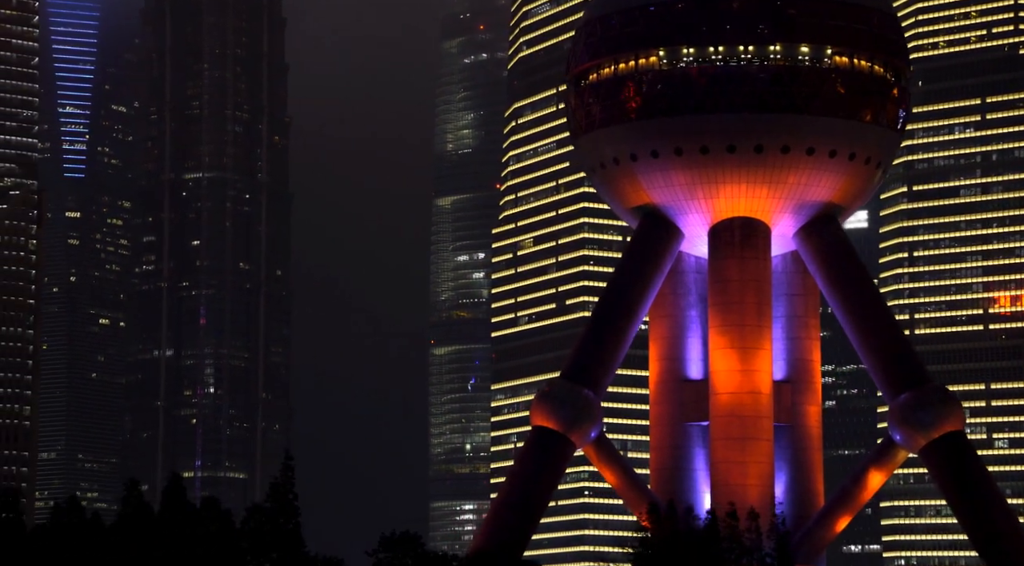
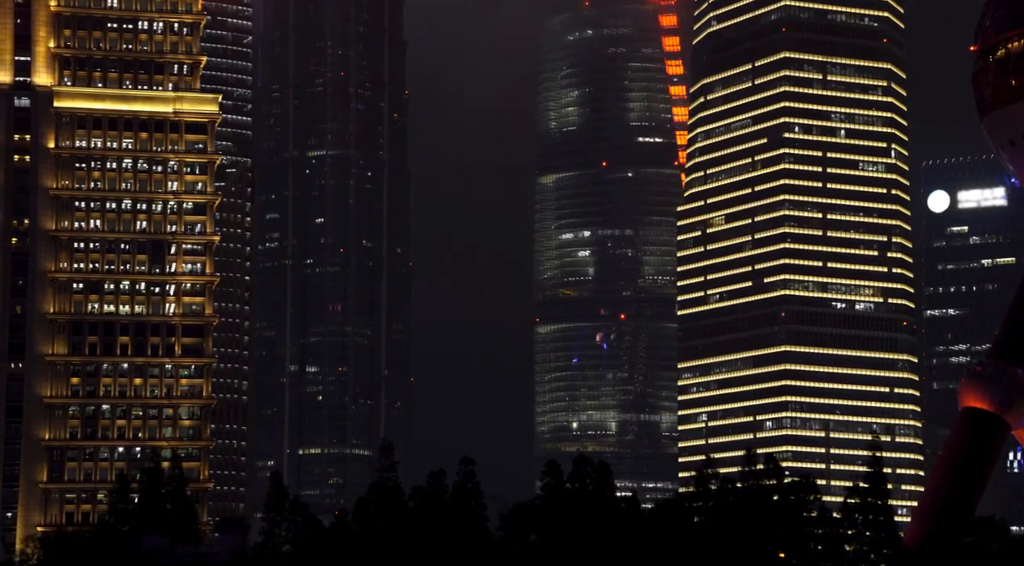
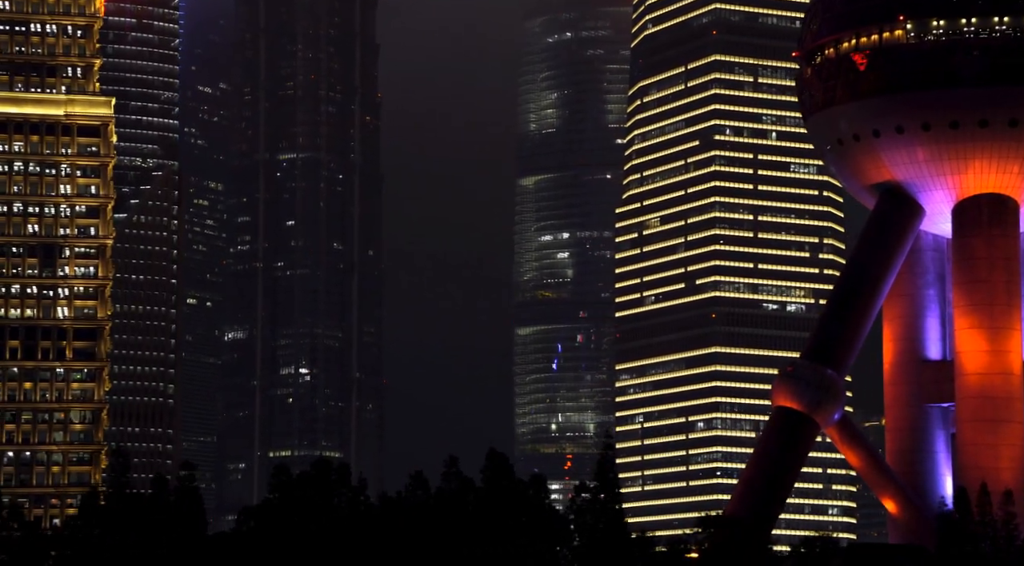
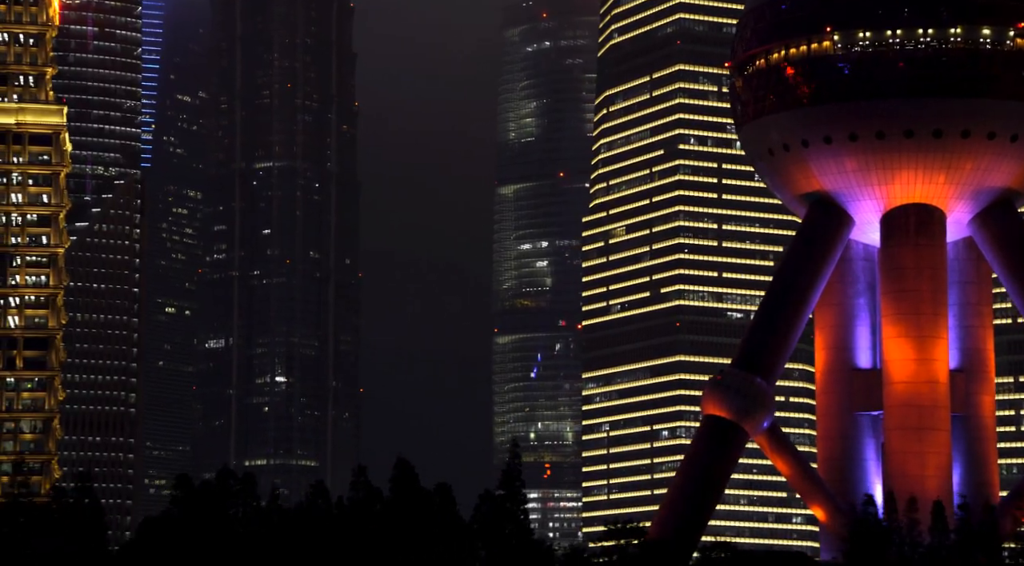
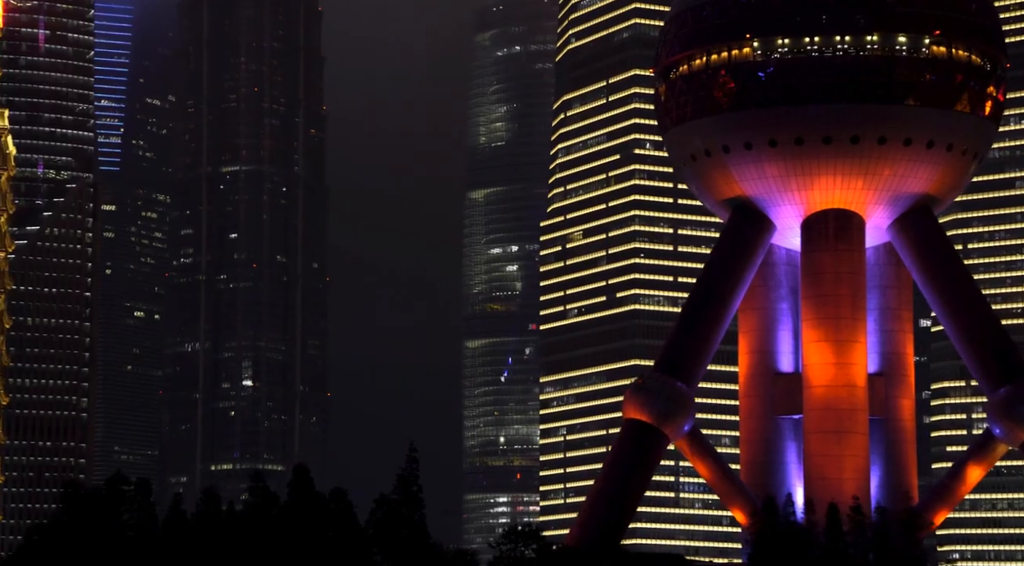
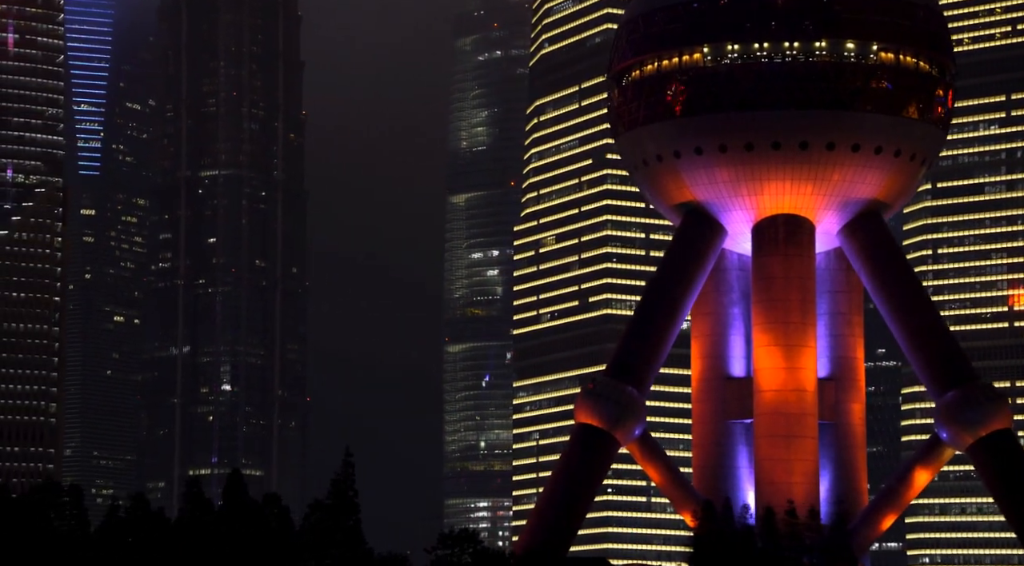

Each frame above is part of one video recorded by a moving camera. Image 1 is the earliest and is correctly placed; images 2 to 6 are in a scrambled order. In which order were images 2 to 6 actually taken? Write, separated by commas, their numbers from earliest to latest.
6, 5, 4, 3, 2
